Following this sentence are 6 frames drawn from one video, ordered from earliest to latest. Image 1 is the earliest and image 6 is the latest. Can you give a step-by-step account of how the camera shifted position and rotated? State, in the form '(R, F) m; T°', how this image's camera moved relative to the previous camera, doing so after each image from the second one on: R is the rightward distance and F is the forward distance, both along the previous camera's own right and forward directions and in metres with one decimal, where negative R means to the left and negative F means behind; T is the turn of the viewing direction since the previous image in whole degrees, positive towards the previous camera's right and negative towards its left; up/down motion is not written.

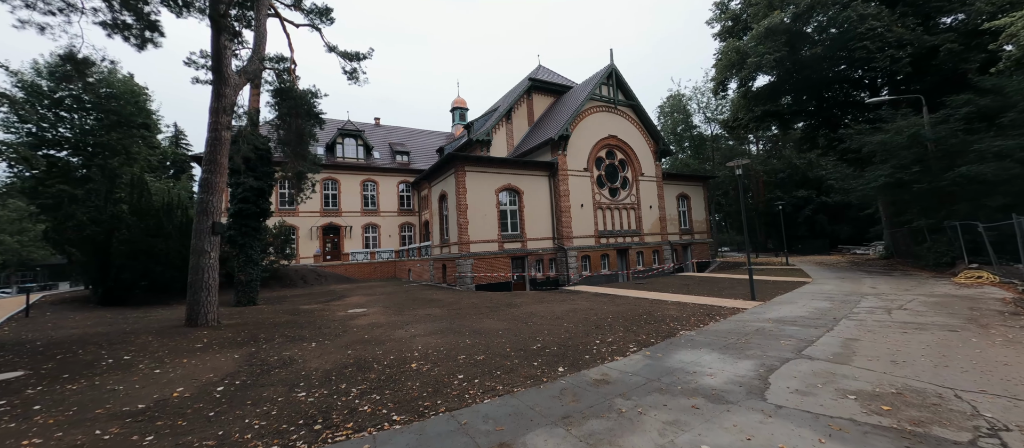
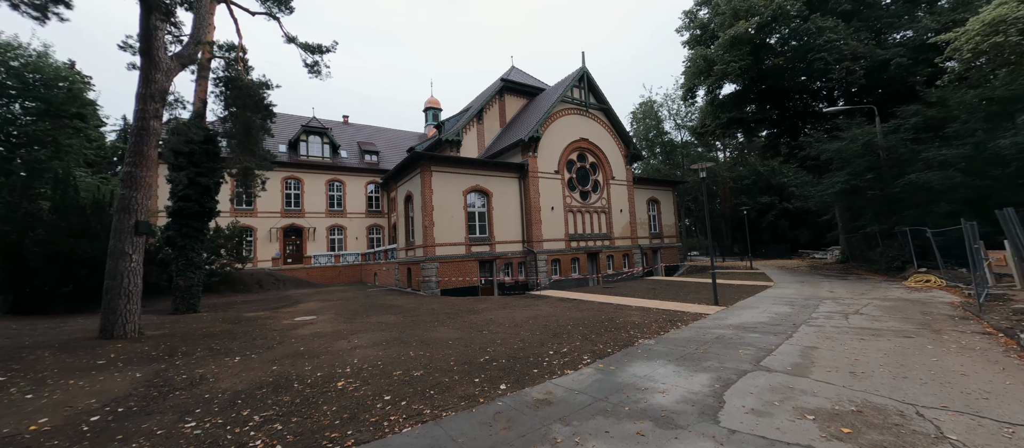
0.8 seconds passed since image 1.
(+0.5, +0.5) m; +4°
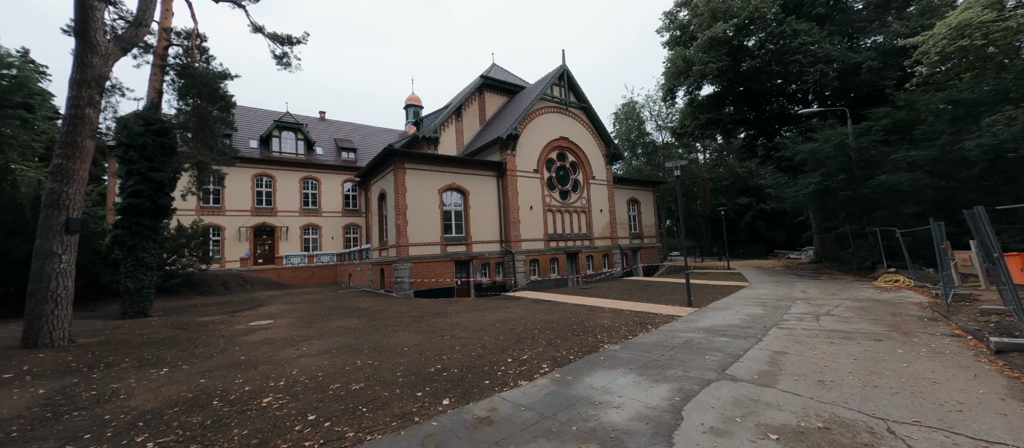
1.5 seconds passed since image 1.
(+0.5, +0.4) m; +2°
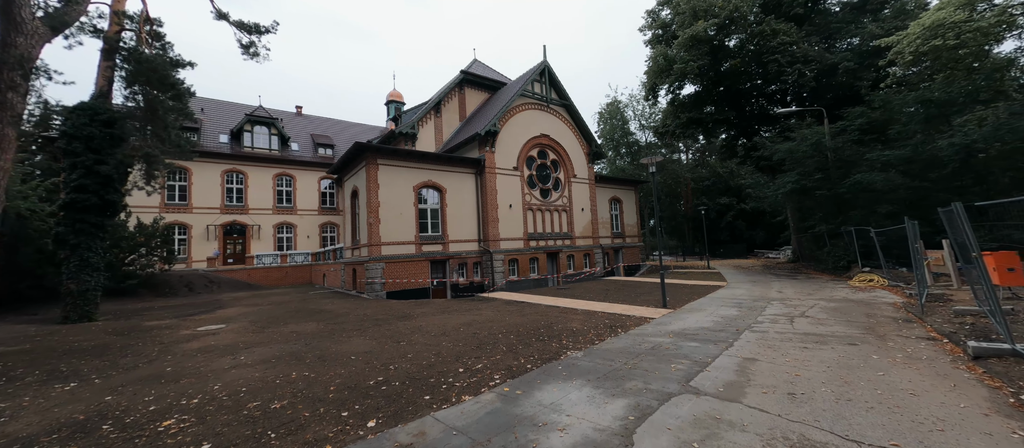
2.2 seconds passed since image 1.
(+0.5, +0.5) m; +2°
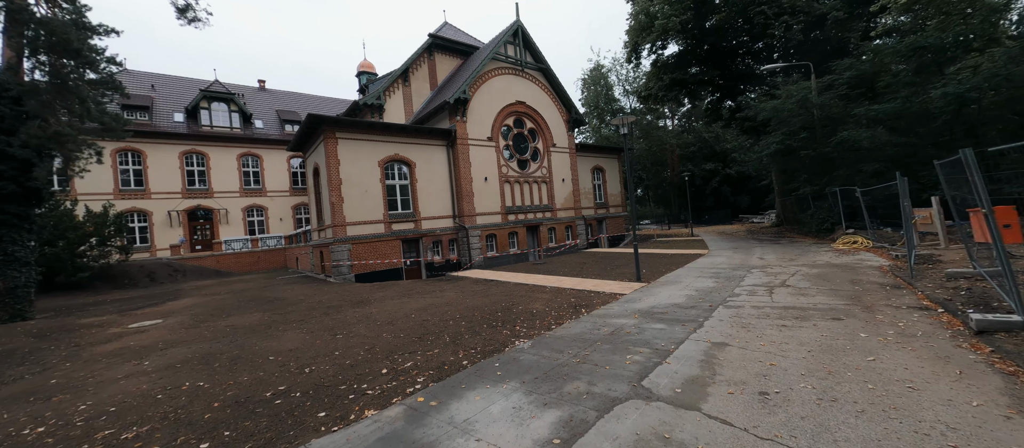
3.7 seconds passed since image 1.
(+0.8, +0.9) m; +1°
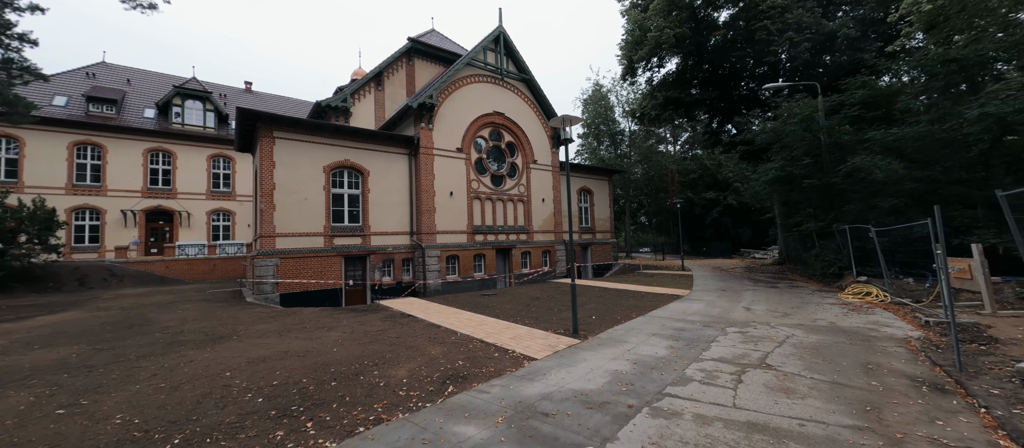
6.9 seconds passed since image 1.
(+2.0, +2.1) m; -1°
